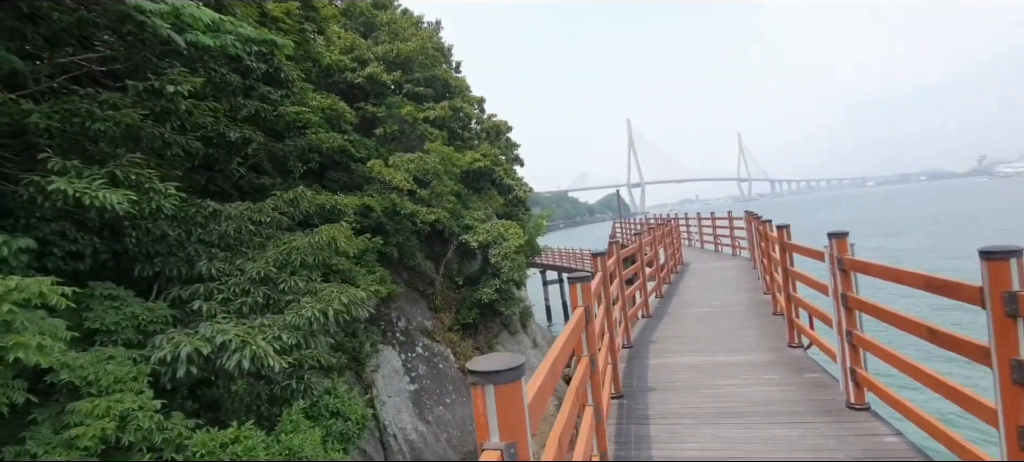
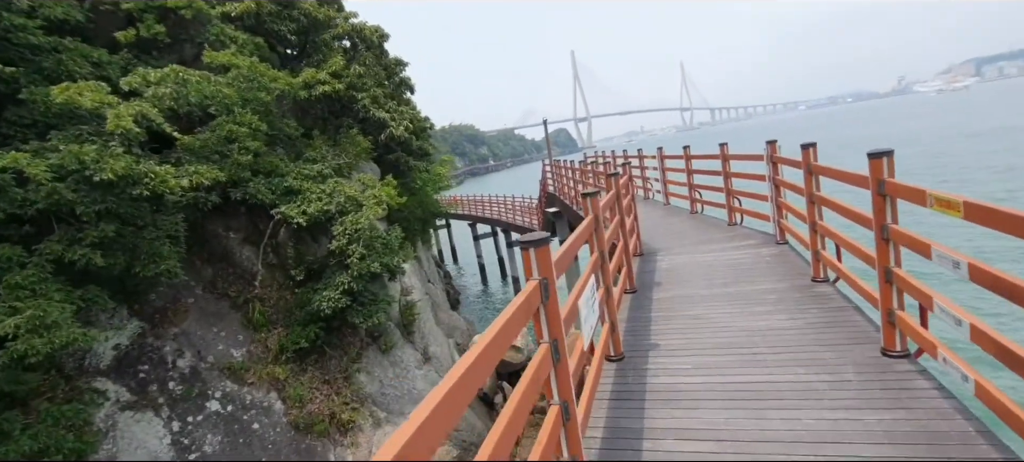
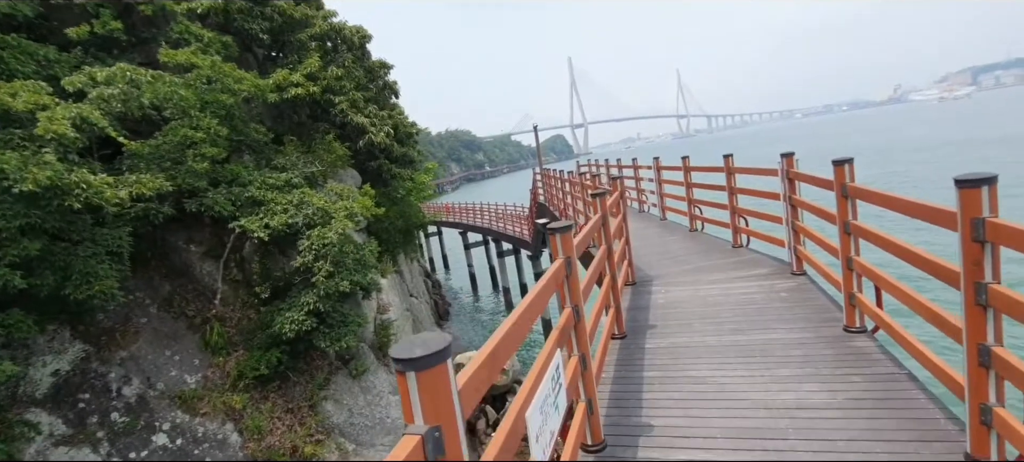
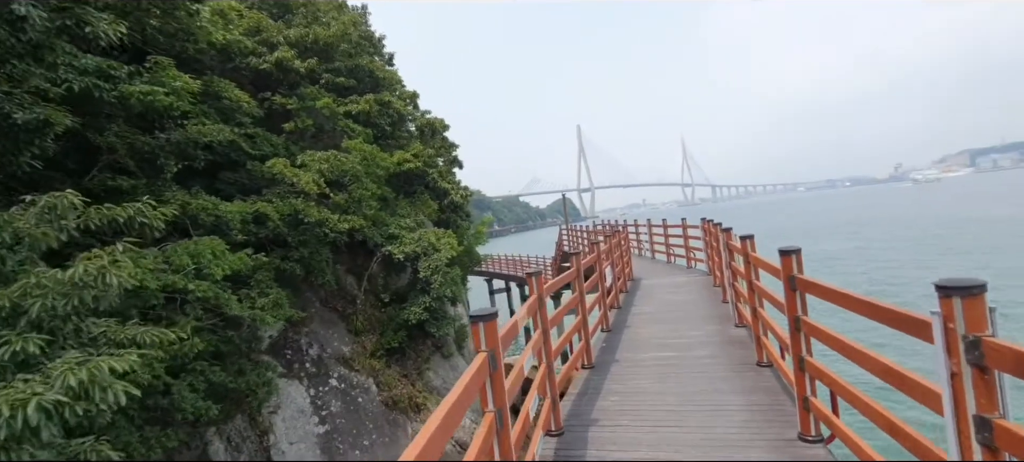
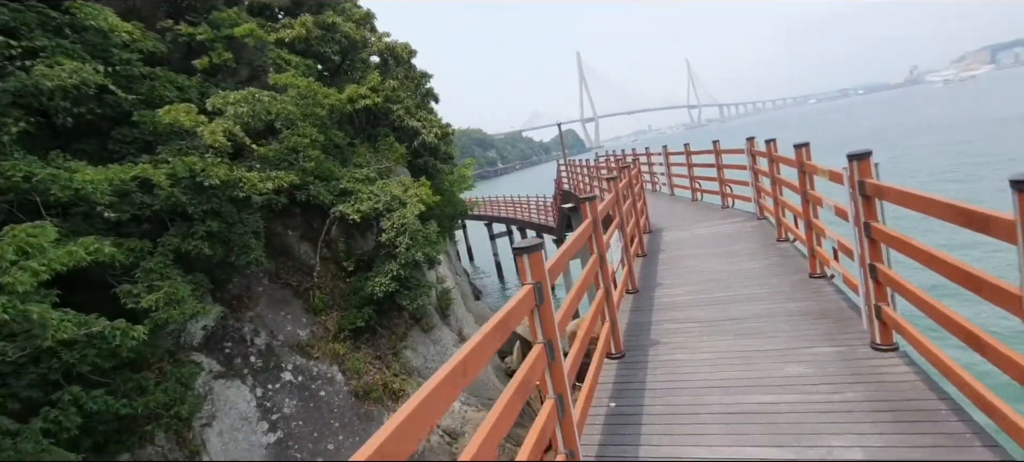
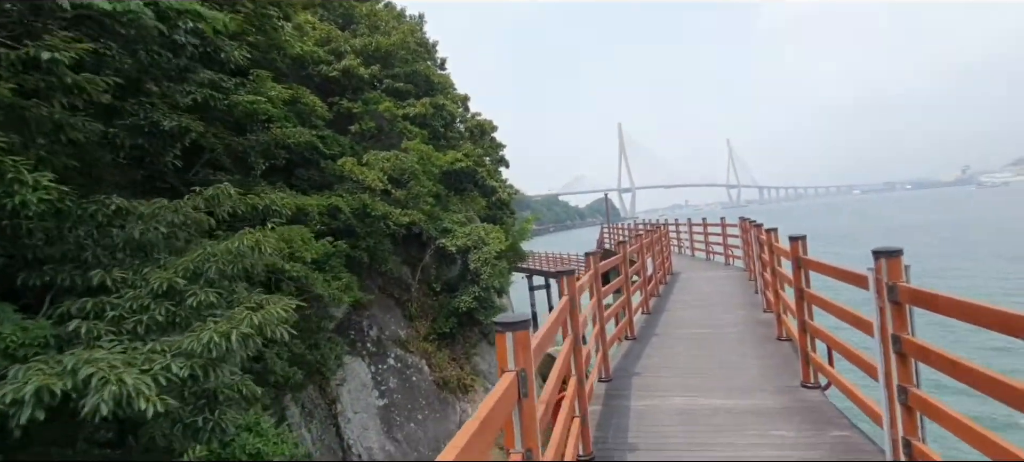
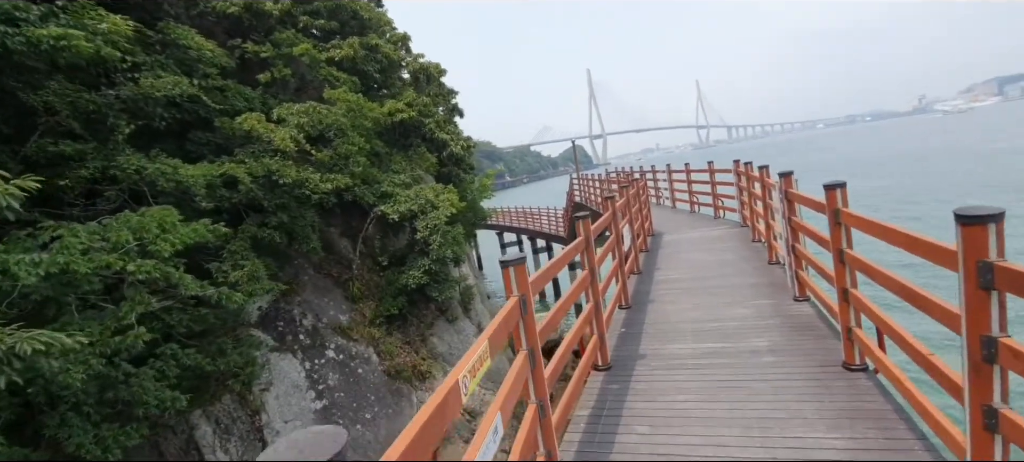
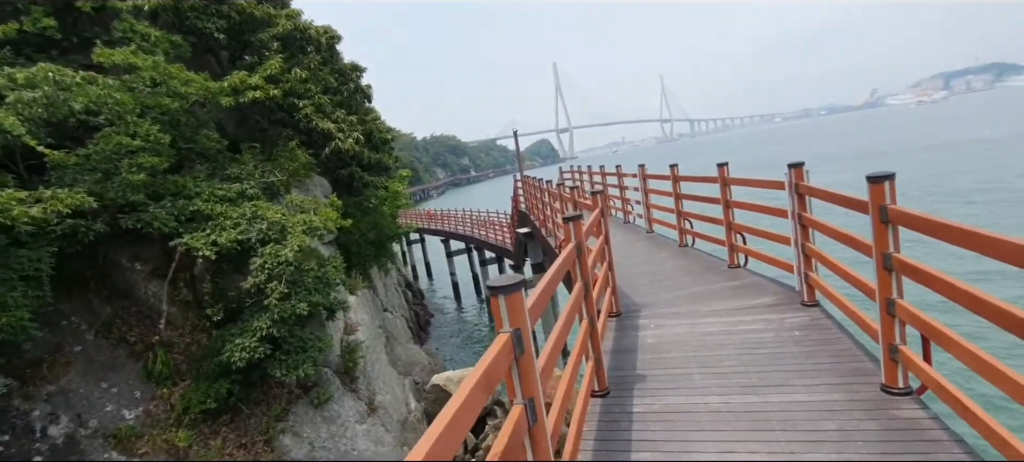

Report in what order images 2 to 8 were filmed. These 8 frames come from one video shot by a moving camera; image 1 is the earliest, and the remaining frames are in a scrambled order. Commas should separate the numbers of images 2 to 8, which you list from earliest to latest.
6, 4, 7, 5, 2, 3, 8
